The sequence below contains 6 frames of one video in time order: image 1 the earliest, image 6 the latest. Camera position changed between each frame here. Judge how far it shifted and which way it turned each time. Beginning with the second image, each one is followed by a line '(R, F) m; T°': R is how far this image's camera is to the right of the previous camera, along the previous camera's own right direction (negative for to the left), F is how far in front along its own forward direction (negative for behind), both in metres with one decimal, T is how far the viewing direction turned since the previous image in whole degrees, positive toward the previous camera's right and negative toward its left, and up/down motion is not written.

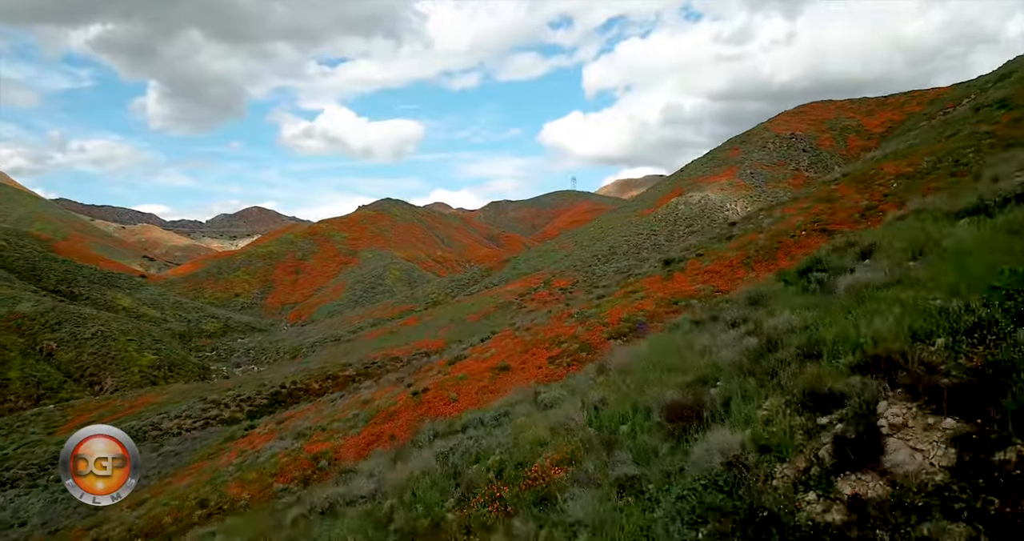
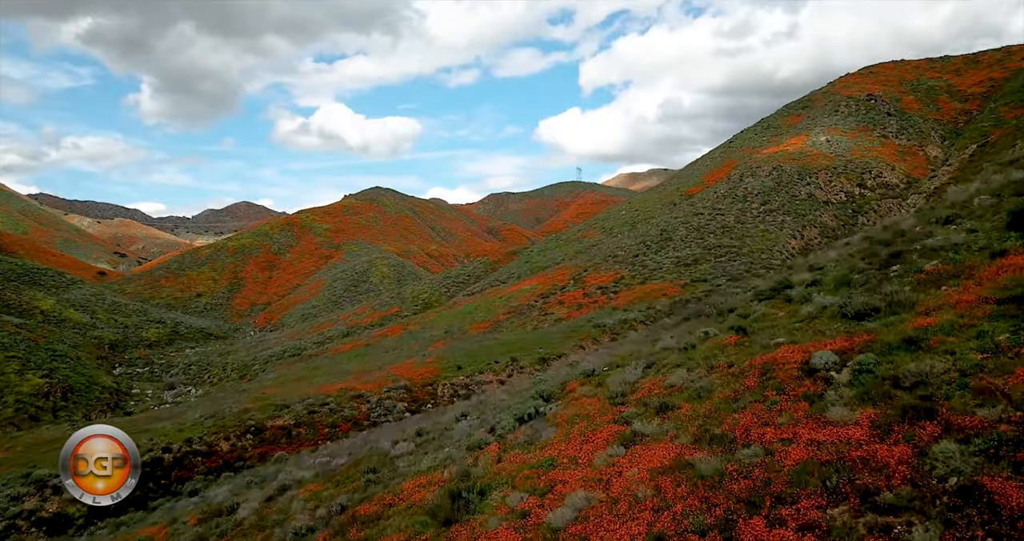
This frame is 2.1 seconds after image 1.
(-1.2, +16.4) m; 0°
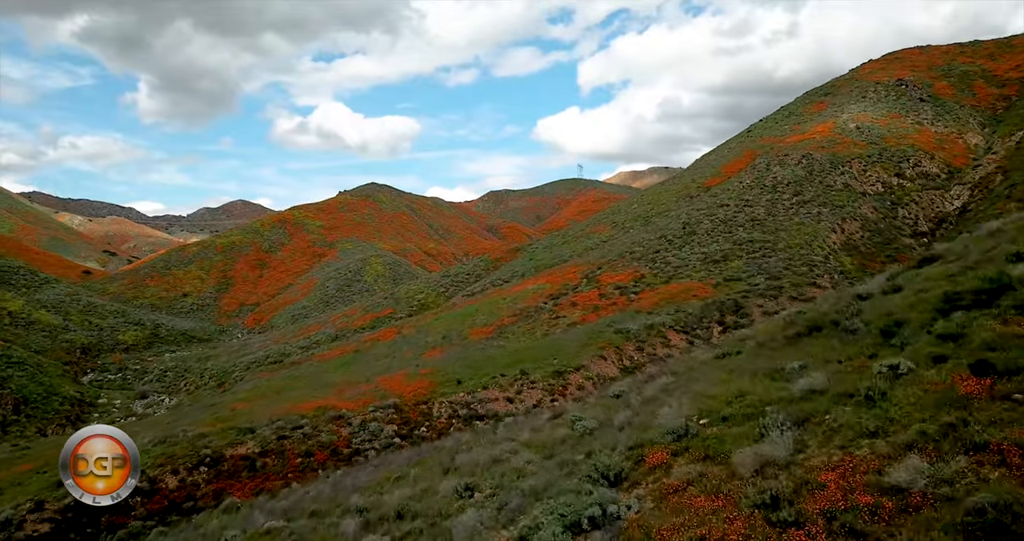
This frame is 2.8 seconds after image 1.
(-0.4, +4.8) m; 0°
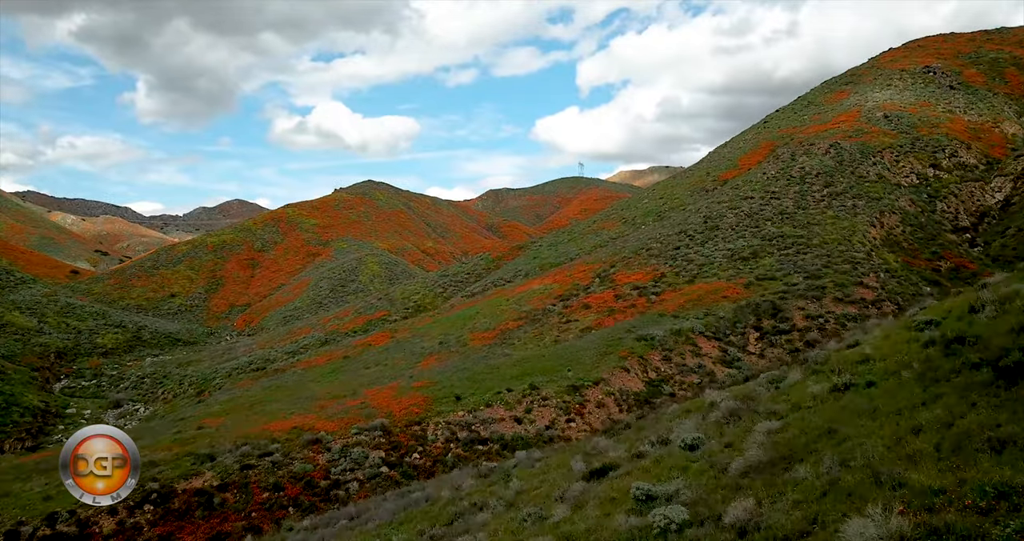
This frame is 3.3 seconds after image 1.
(-0.2, +3.8) m; 0°
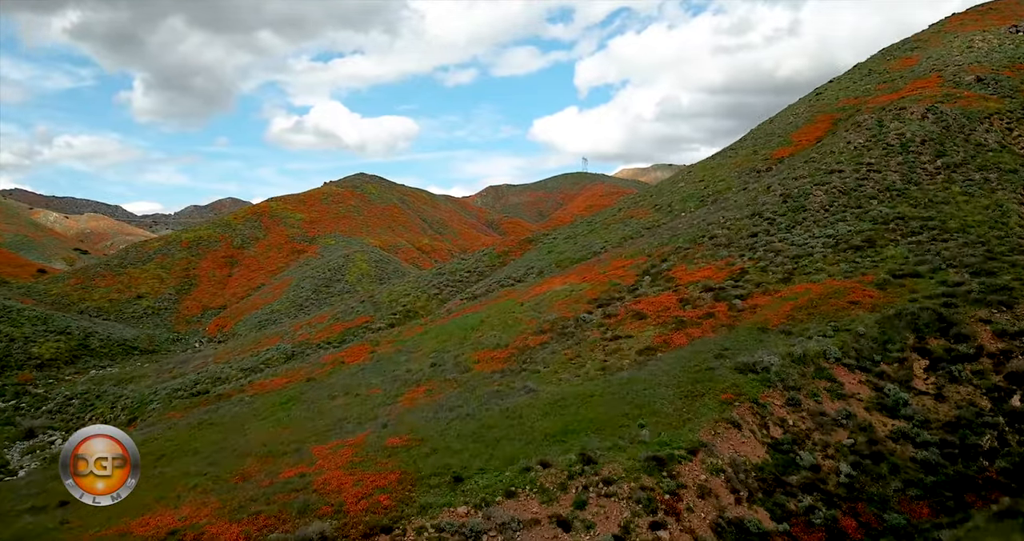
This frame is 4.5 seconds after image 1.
(-0.7, +9.5) m; 0°
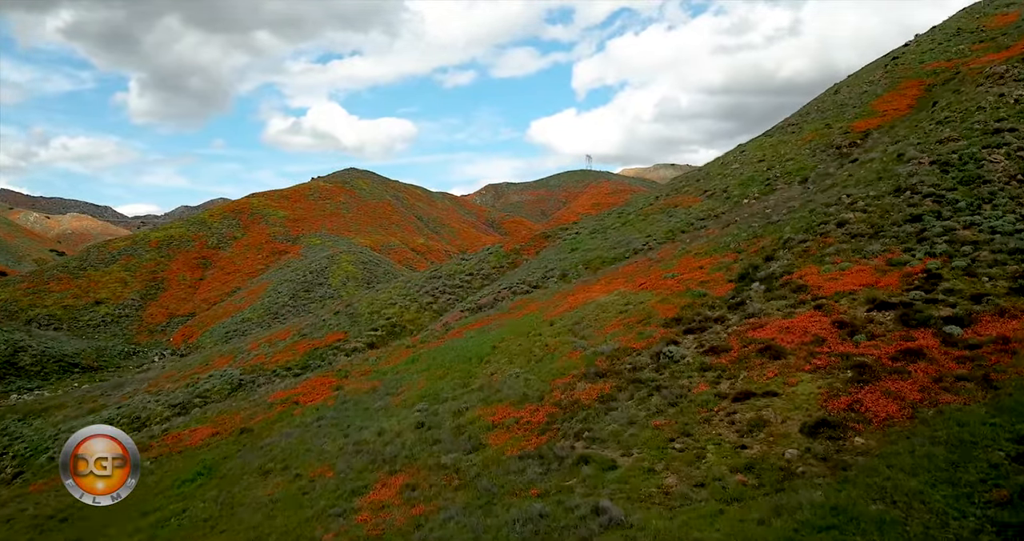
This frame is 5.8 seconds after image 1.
(-0.7, +9.6) m; 0°
